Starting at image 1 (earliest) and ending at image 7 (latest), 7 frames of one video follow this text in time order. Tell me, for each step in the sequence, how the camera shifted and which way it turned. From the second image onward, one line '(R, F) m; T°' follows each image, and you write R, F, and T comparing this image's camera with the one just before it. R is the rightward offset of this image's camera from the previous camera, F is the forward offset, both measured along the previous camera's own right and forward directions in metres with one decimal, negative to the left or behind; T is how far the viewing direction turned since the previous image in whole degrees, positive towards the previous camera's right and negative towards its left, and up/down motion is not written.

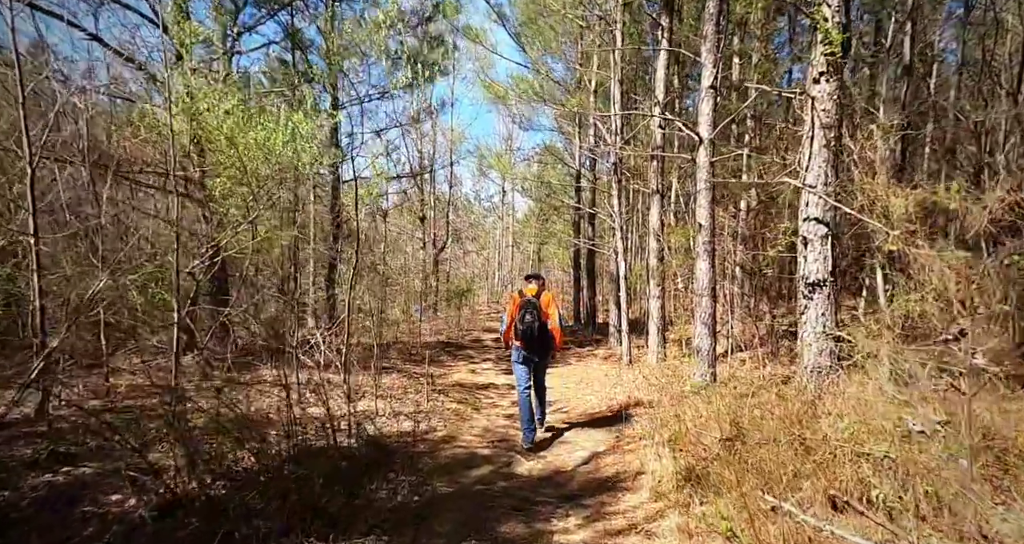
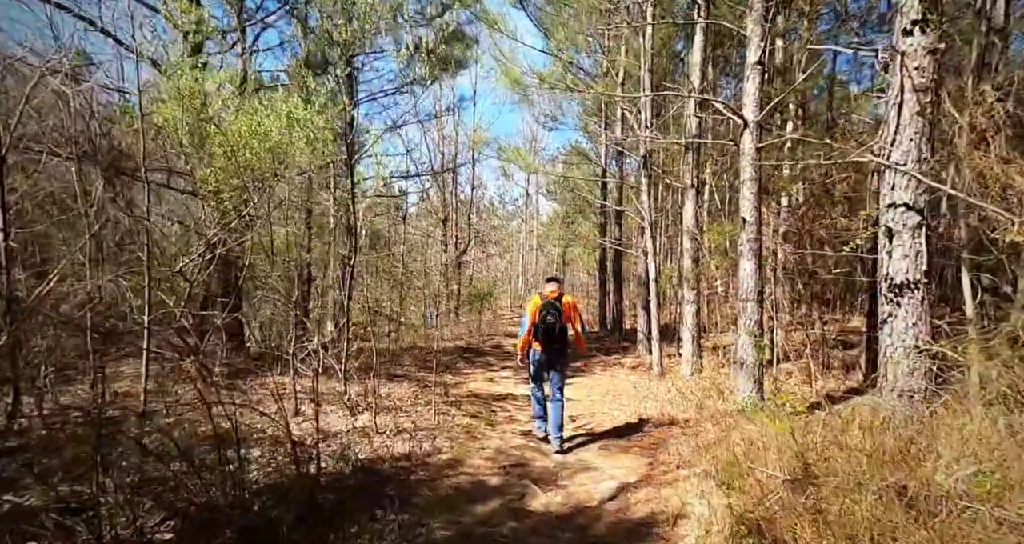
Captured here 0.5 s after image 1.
(+0.1, +0.8) m; -2°
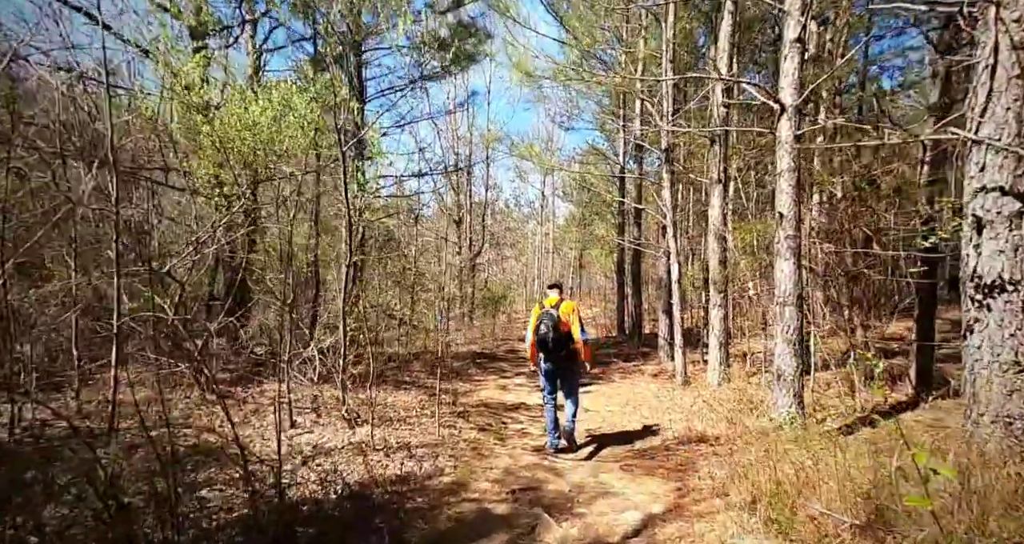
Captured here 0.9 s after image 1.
(0.0, +0.6) m; -1°
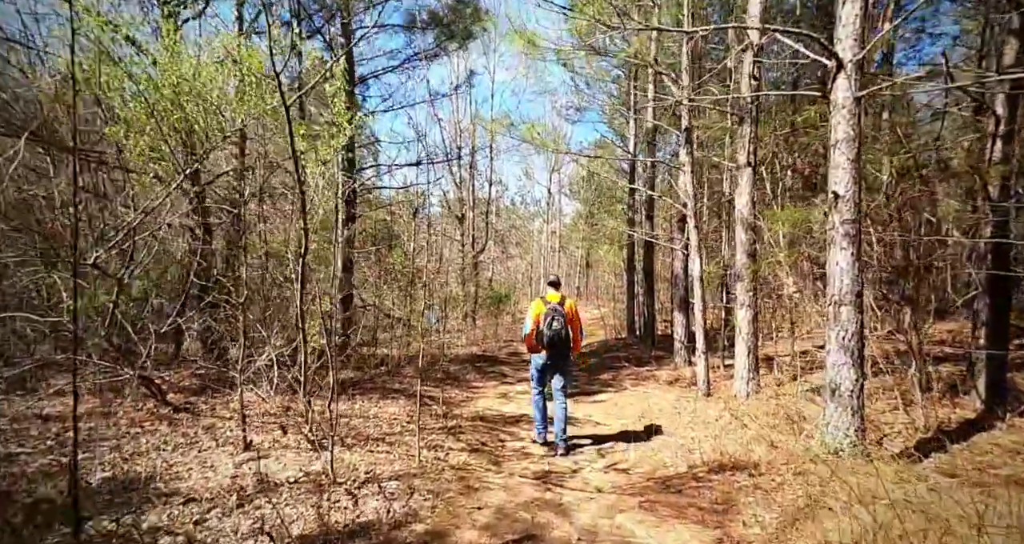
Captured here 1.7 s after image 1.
(+0.1, +1.1) m; -1°
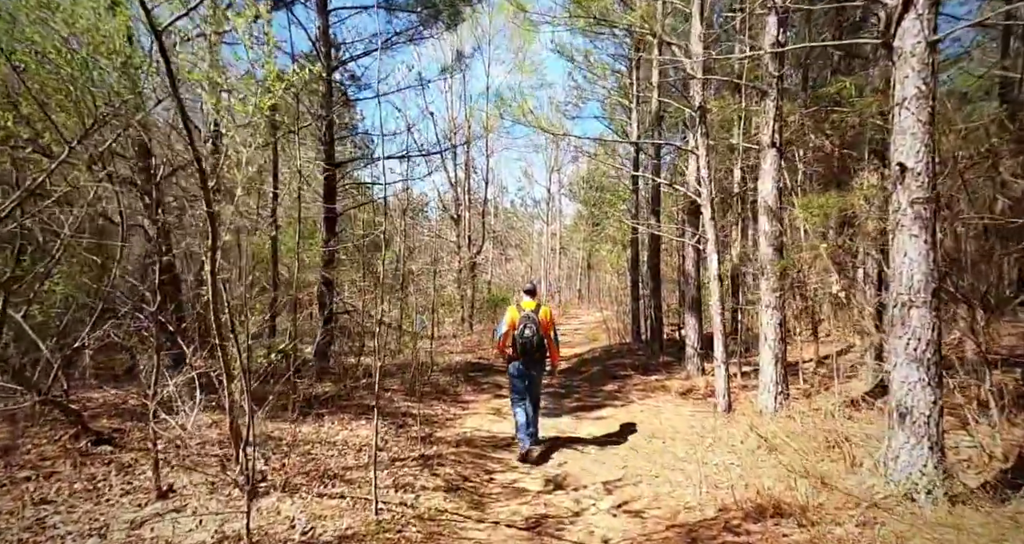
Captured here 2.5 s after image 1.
(+0.1, +1.1) m; 0°
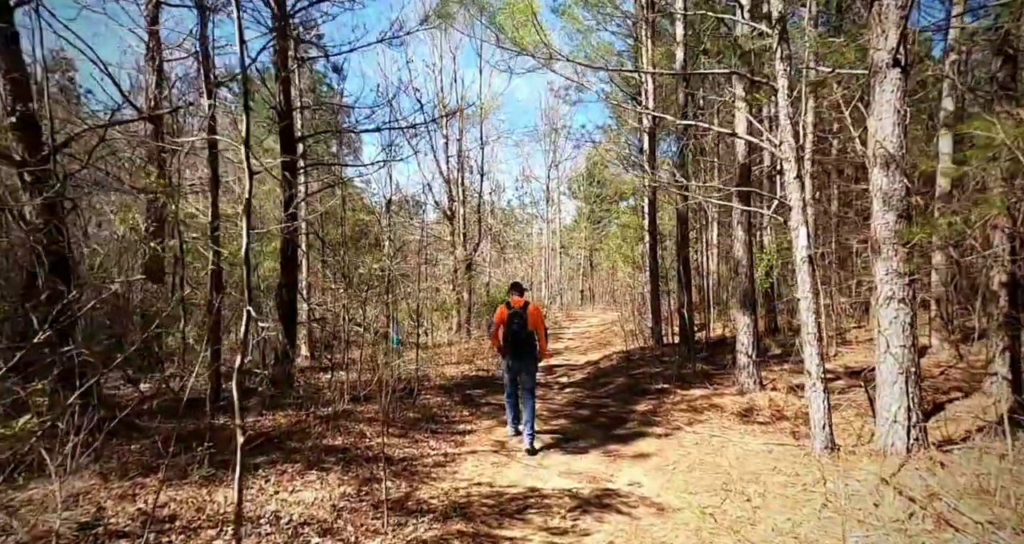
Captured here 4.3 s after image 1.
(-0.1, +2.2) m; 0°
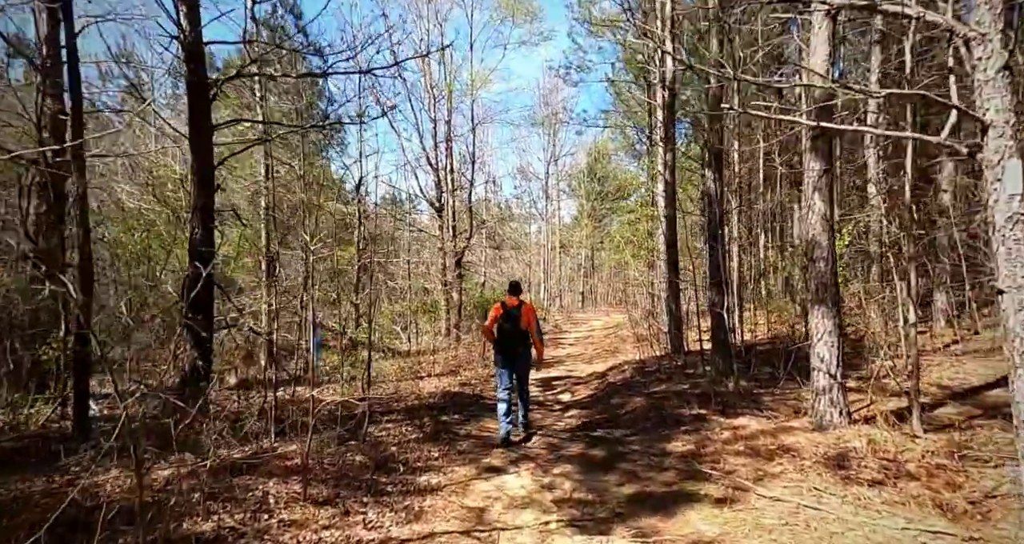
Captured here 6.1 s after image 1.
(+0.1, +2.5) m; 0°
